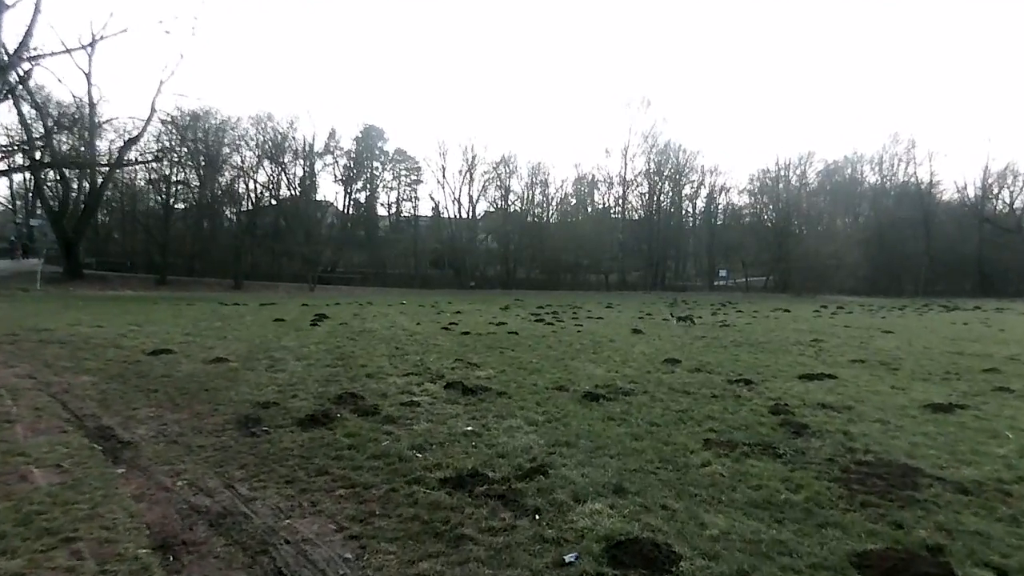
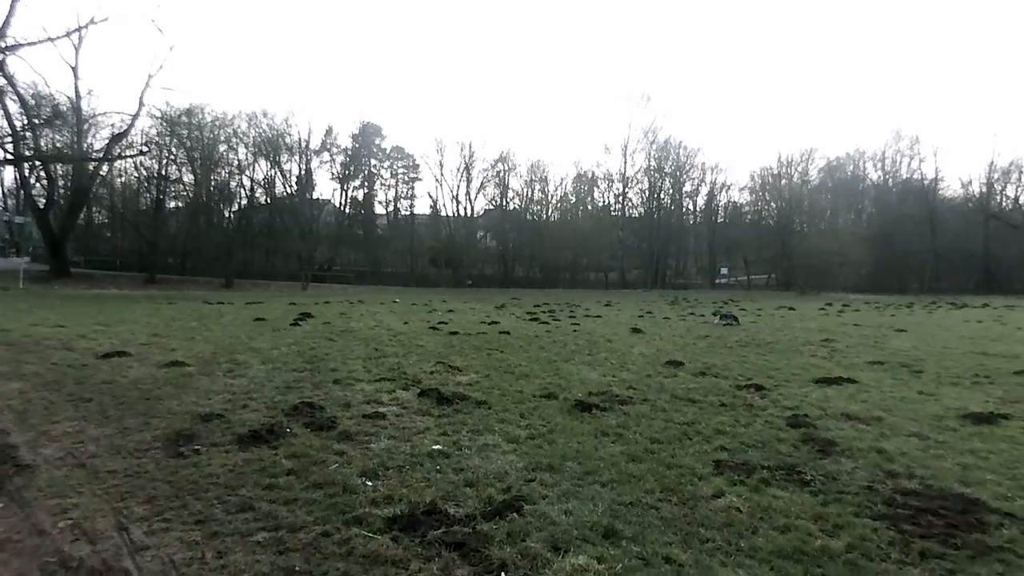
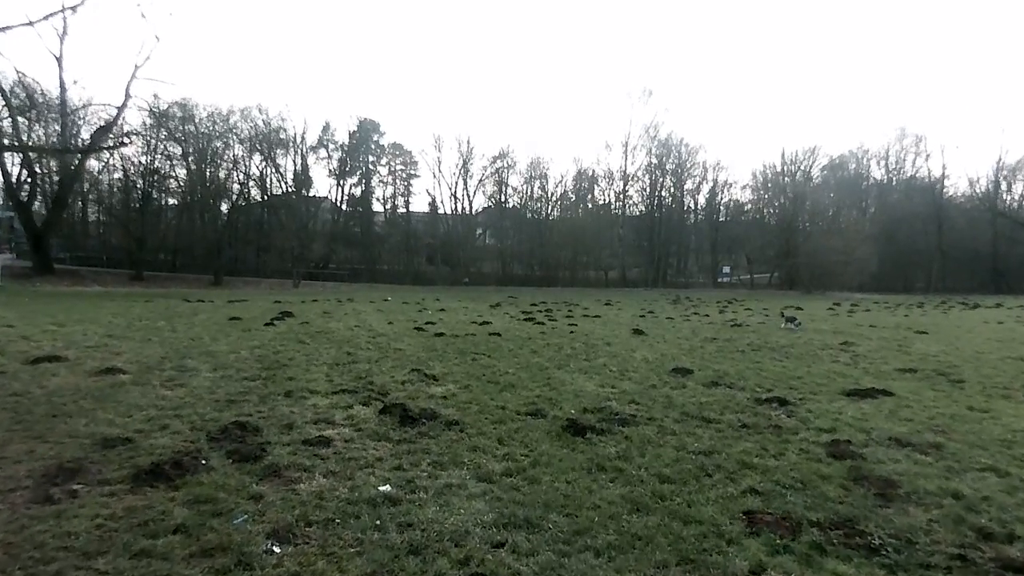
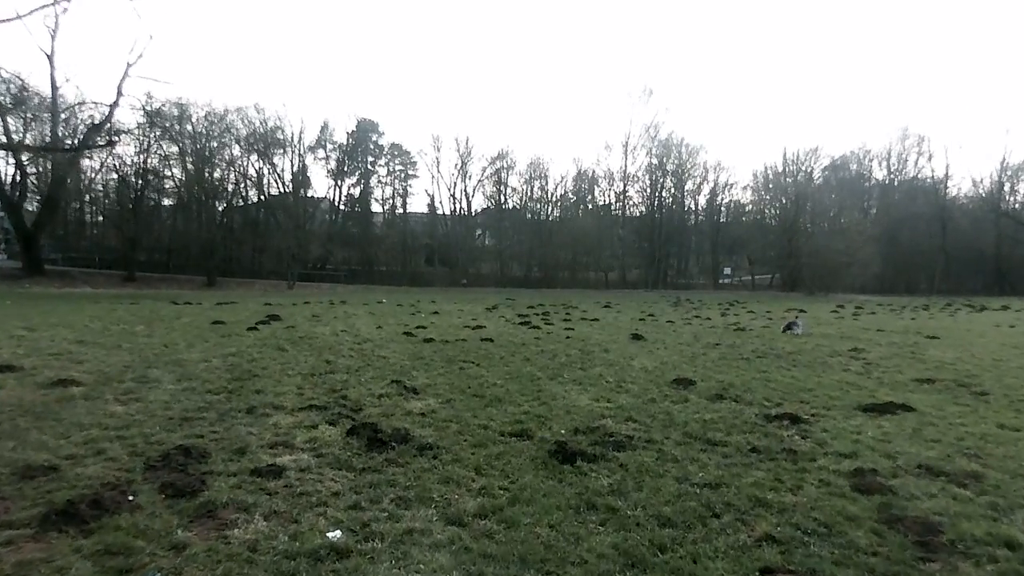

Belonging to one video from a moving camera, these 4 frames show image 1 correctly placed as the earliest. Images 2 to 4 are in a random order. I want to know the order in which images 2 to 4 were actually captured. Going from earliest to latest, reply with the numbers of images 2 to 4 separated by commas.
2, 3, 4
